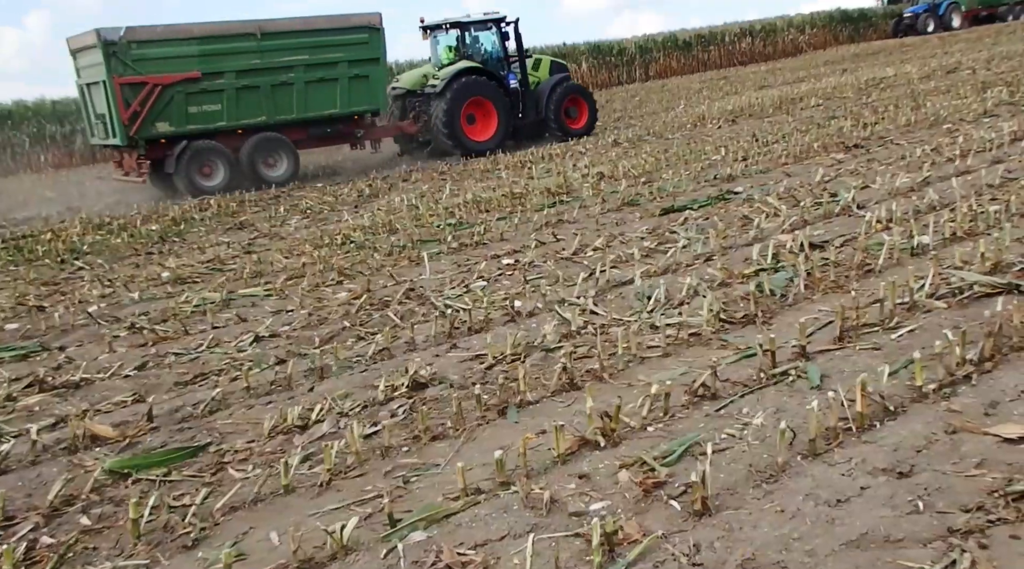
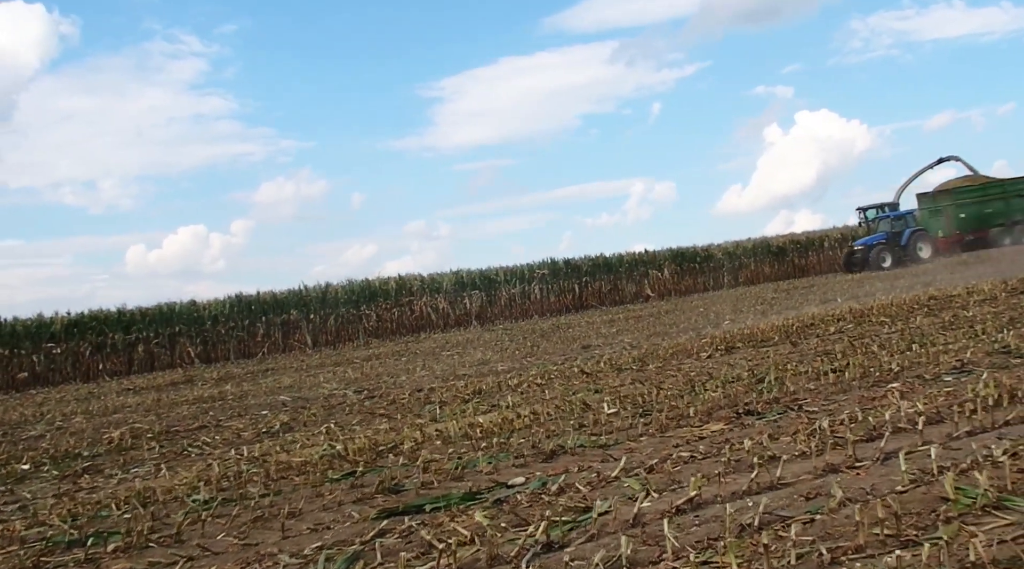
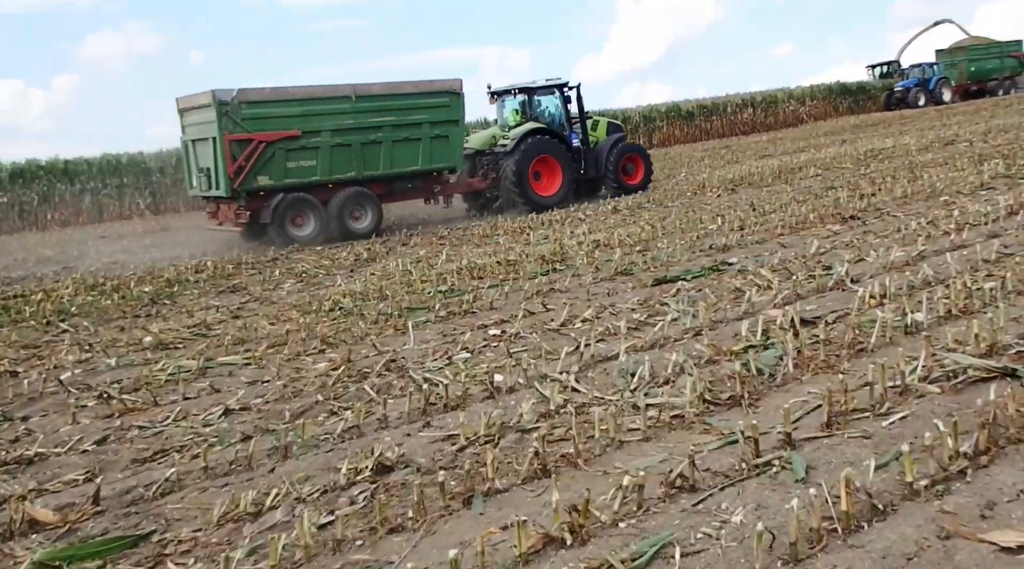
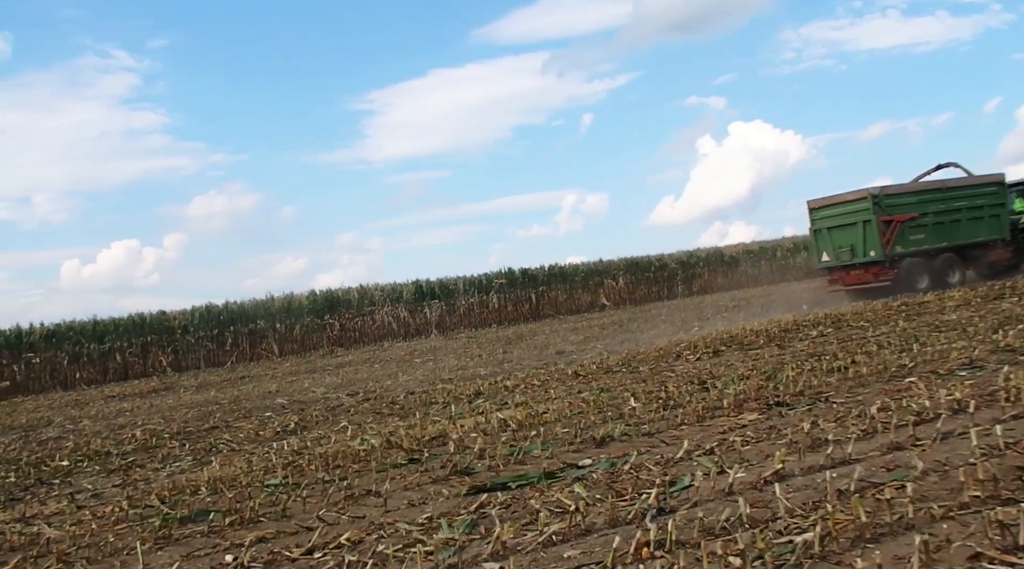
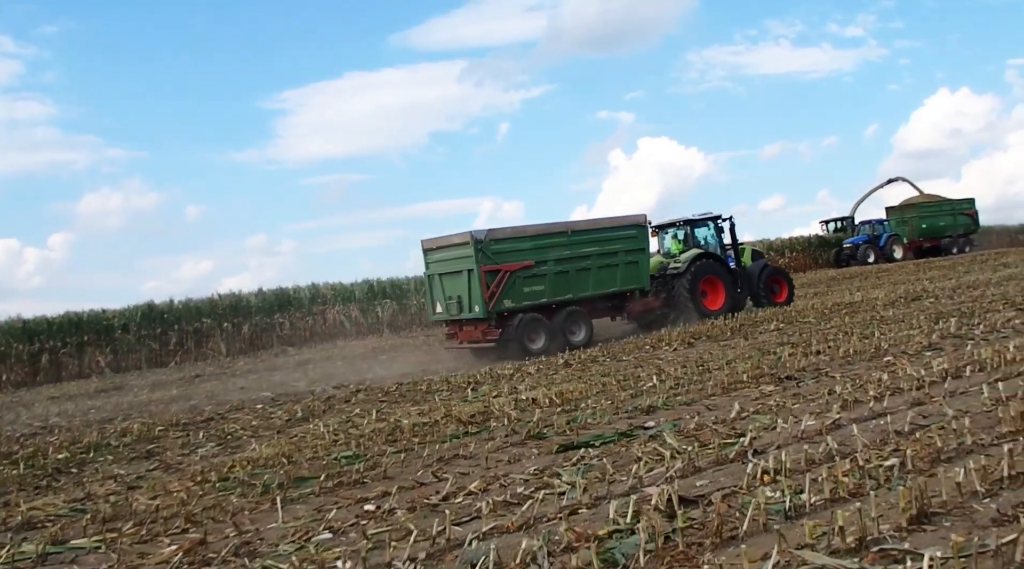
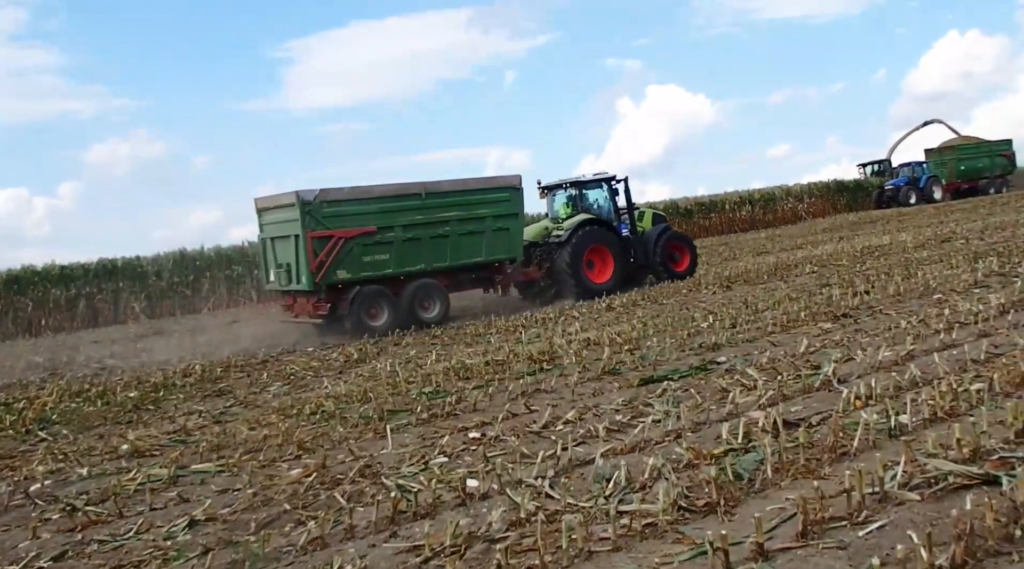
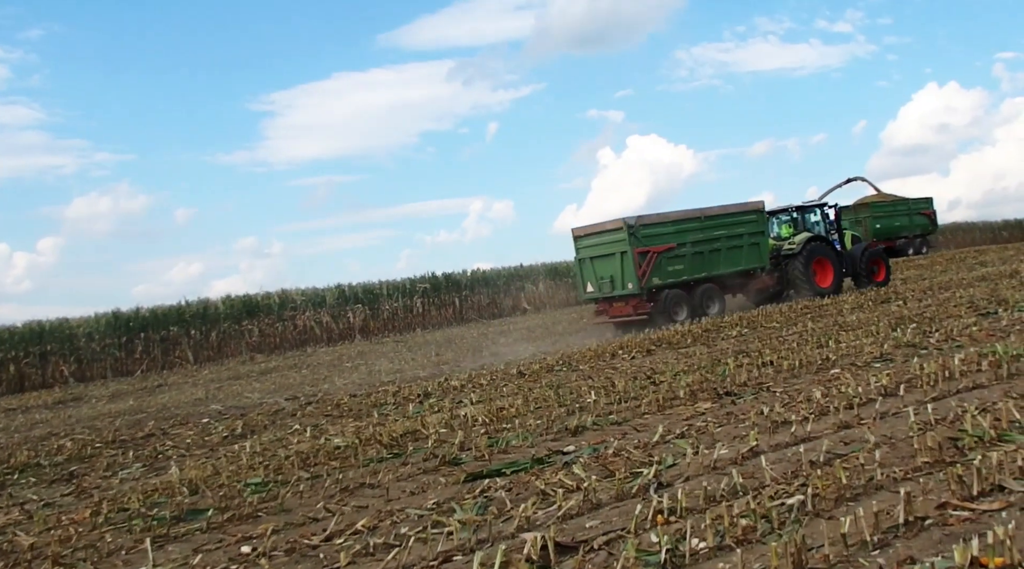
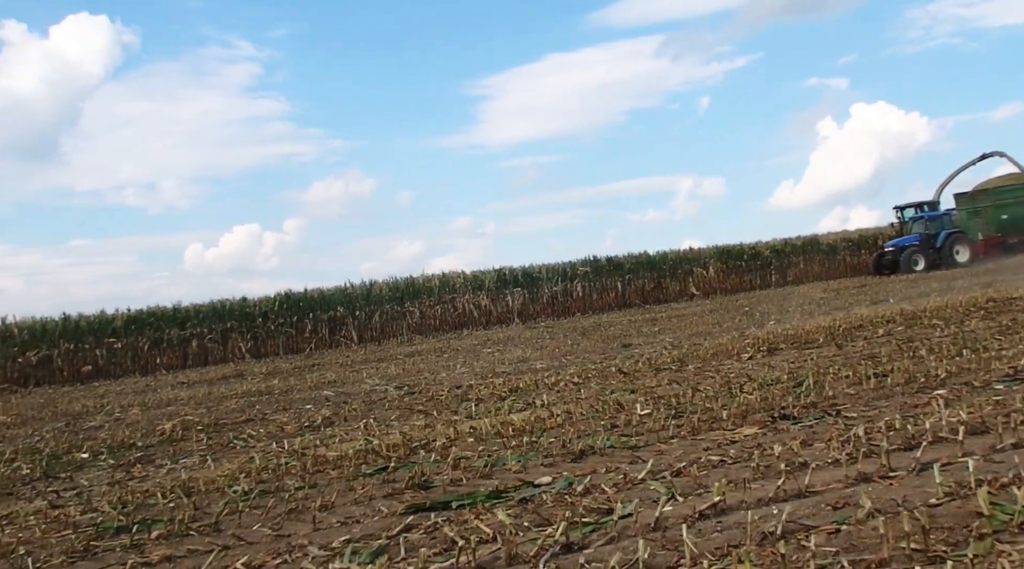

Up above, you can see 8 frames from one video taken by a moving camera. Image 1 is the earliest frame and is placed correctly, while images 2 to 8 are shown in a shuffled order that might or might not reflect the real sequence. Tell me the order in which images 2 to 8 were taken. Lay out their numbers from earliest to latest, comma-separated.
3, 6, 5, 7, 4, 2, 8
